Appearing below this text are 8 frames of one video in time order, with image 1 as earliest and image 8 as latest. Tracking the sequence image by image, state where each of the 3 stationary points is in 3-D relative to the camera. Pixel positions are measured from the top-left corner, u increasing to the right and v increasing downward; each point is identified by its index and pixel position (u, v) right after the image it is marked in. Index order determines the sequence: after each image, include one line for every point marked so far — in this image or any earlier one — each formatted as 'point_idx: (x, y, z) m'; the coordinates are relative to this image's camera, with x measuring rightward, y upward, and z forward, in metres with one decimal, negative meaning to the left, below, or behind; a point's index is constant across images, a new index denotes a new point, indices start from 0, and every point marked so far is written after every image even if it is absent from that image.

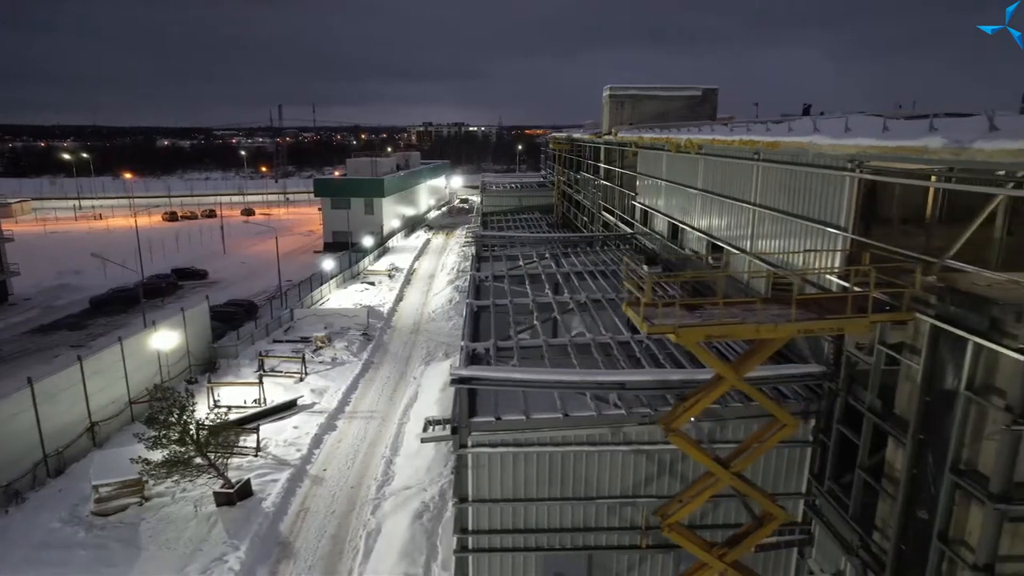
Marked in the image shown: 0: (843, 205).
0: (+5.0, +1.3, +9.1) m
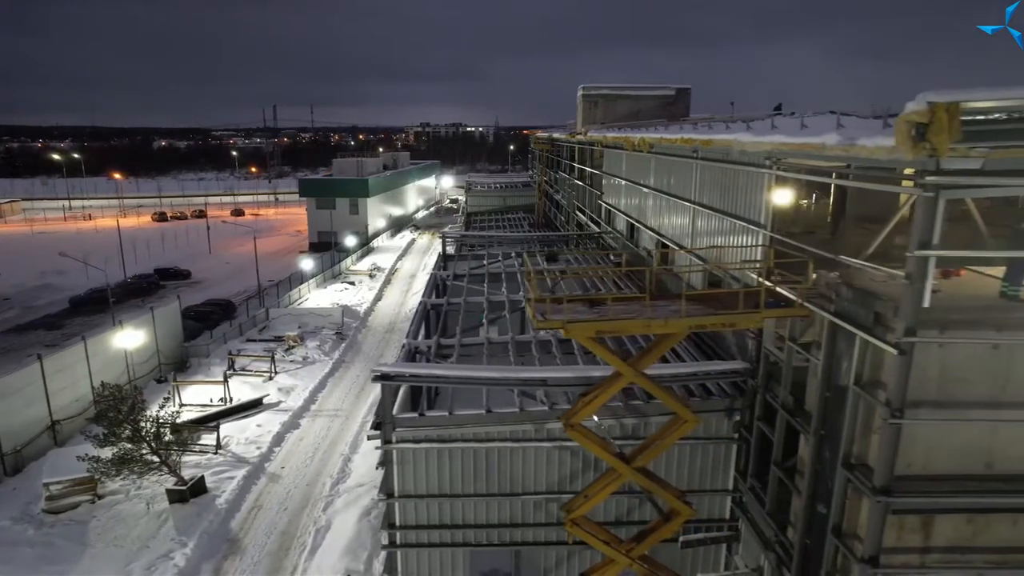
0: (+3.8, +1.3, +9.1) m
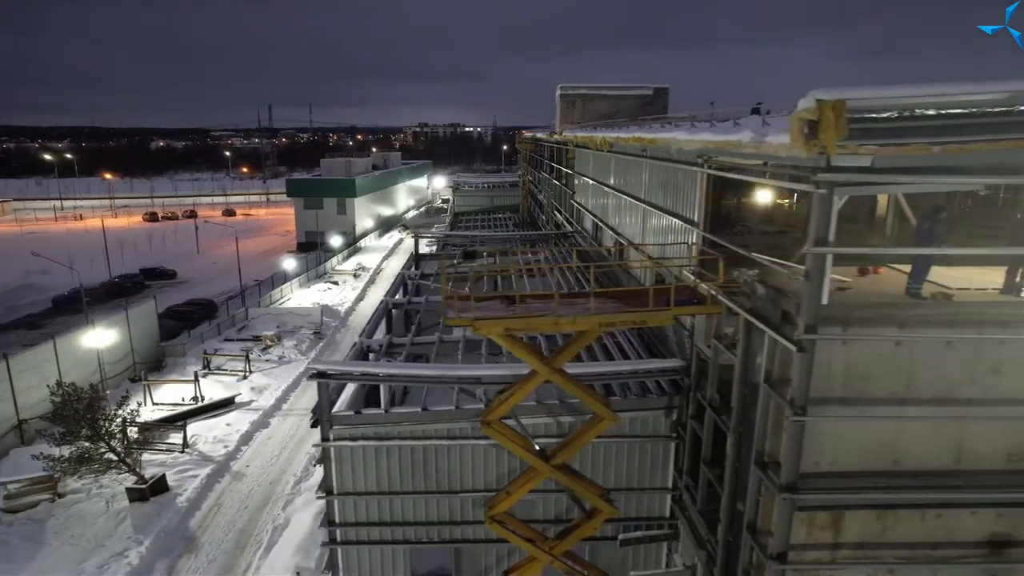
0: (+2.8, +1.3, +9.2) m
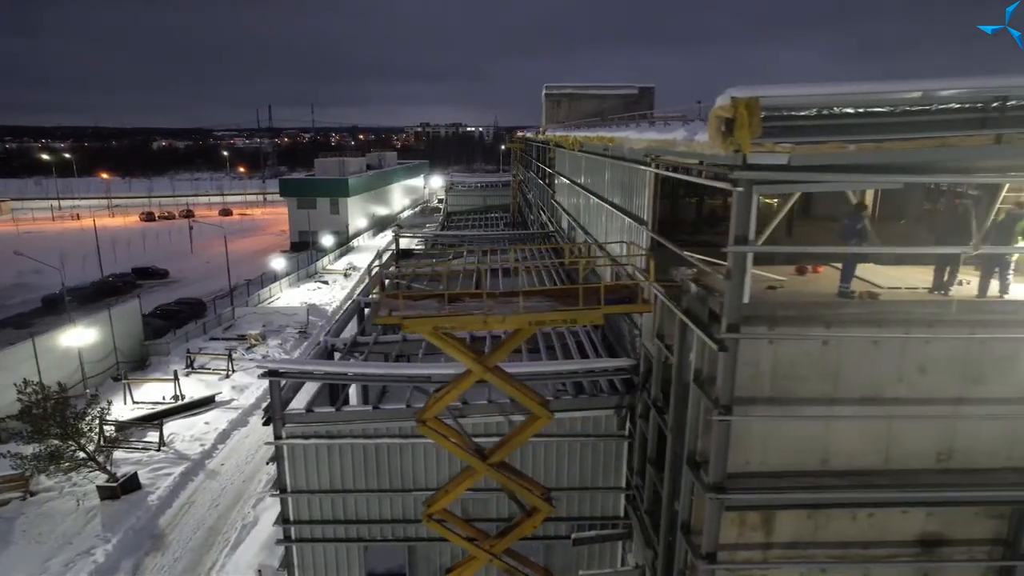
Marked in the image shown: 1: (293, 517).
0: (+2.1, +1.4, +9.1) m
1: (-3.7, -3.8, +10.1) m
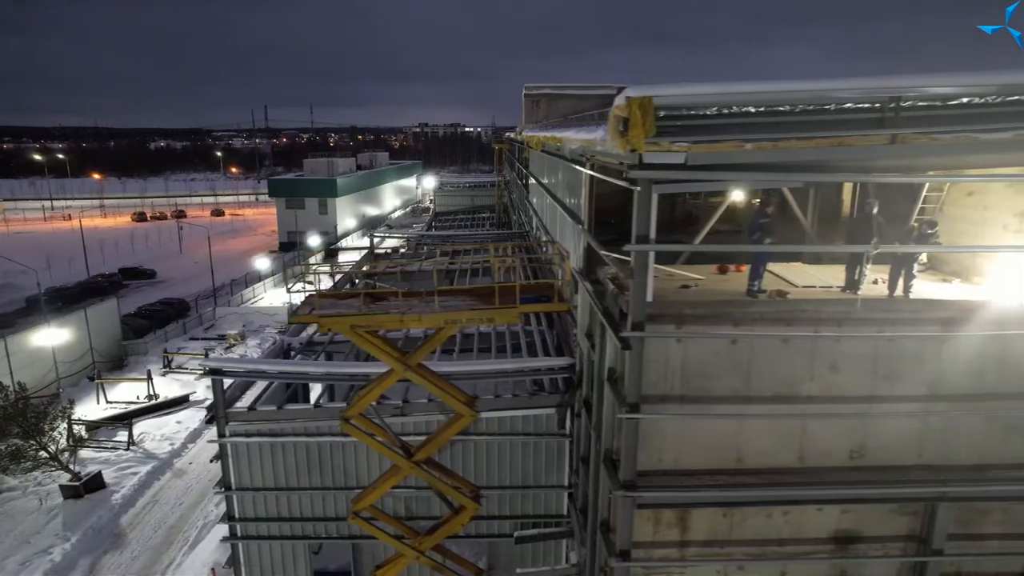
0: (+1.1, +1.4, +9.2) m
1: (-4.6, -3.8, +10.1) m
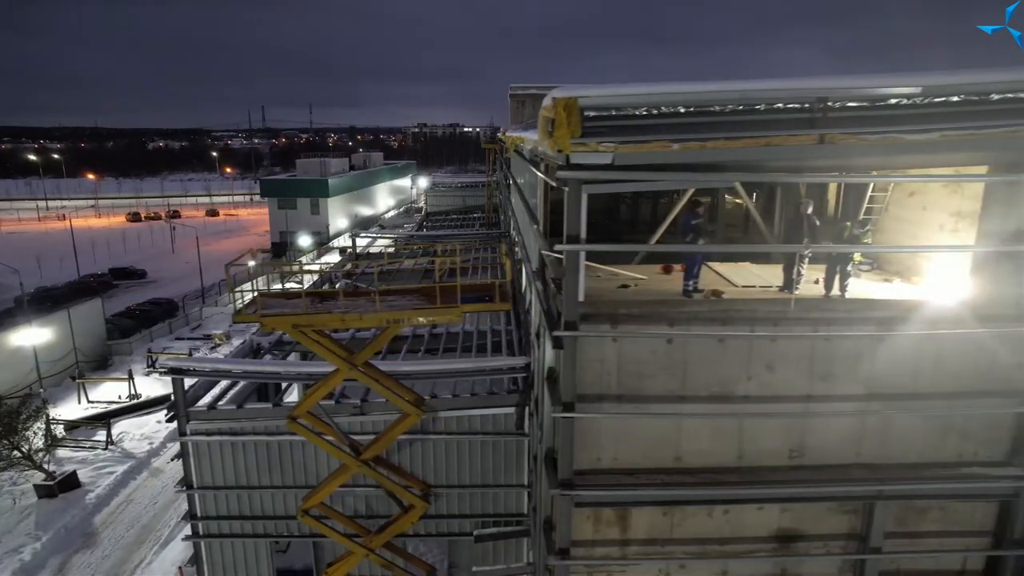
0: (+0.5, +1.4, +9.2) m
1: (-5.3, -3.8, +10.2) m
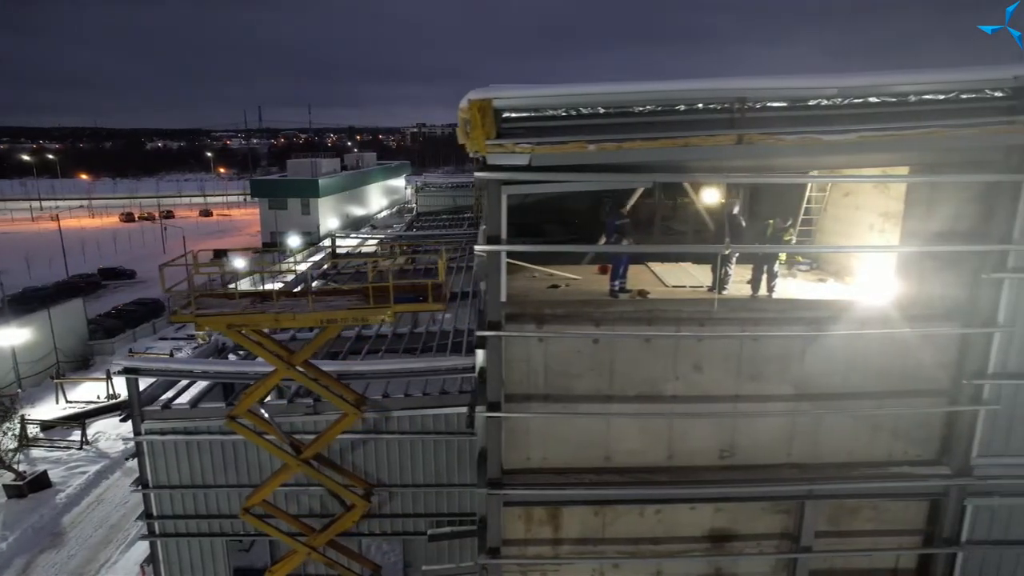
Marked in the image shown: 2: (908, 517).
0: (-0.3, +1.4, +9.2) m
1: (-6.0, -3.8, +10.2) m
2: (+4.5, -2.6, +6.9) m
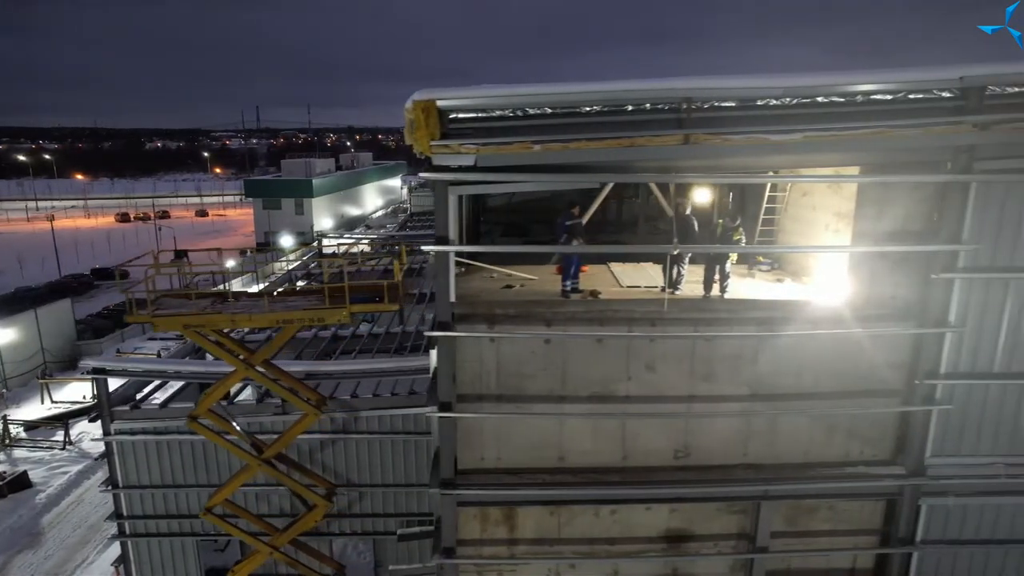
0: (-0.8, +1.4, +9.2) m
1: (-6.5, -3.8, +10.2) m
2: (+4.0, -2.6, +6.9) m
